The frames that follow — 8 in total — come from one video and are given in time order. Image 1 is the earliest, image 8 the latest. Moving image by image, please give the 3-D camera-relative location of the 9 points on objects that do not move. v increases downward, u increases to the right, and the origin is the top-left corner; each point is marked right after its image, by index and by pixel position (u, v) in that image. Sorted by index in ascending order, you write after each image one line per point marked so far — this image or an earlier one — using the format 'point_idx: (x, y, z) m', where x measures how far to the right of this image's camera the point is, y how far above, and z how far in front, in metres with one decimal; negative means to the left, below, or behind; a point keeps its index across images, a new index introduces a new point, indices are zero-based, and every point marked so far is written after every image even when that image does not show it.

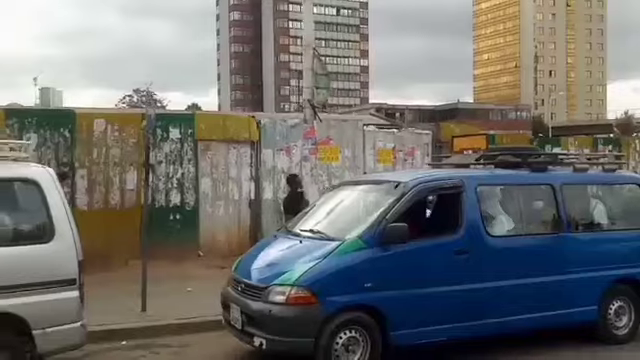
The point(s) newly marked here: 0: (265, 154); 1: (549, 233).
0: (-1.0, +0.5, +12.4) m
1: (+2.4, -0.6, +7.3) m
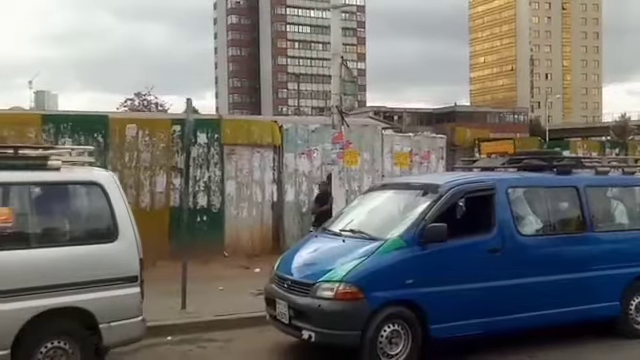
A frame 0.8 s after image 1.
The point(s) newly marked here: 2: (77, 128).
0: (-0.6, +0.4, +12.8) m
1: (+2.9, -0.6, +7.8) m
2: (-3.8, +0.8, +10.9) m
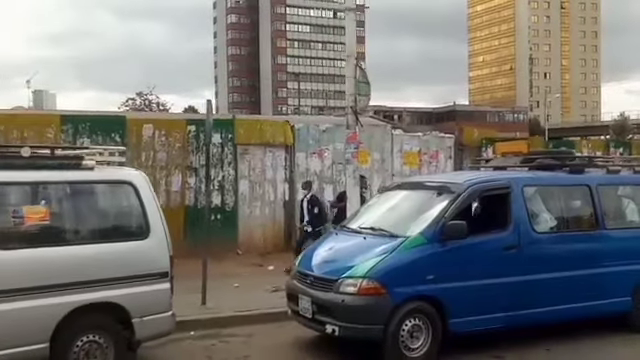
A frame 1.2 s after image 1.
0: (-0.4, +0.4, +13.0) m
1: (+3.1, -0.6, +8.0) m
2: (-3.6, +0.8, +11.1) m
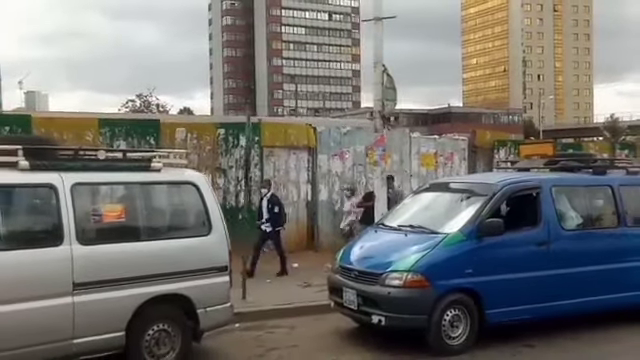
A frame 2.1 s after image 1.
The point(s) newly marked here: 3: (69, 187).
0: (0.0, +0.4, +13.5) m
1: (+3.6, -0.6, +8.5) m
2: (-3.1, +0.8, +11.5) m
3: (-2.2, -0.1, +6.1) m
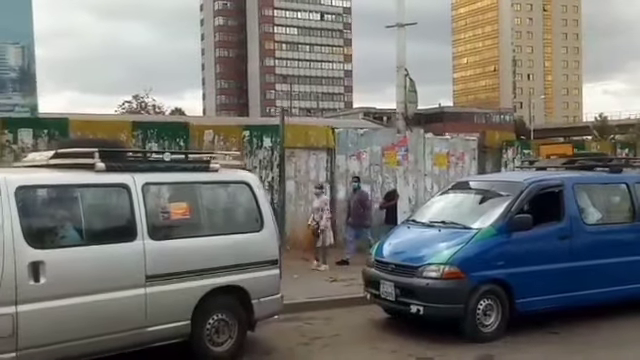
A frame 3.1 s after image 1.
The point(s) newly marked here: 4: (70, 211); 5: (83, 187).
0: (+0.4, +0.4, +14.0) m
1: (+4.0, -0.5, +9.1) m
2: (-2.7, +0.8, +12.0) m
3: (-1.7, -0.1, +6.6) m
4: (-2.2, -0.3, +6.1) m
5: (-2.1, -0.1, +6.3) m
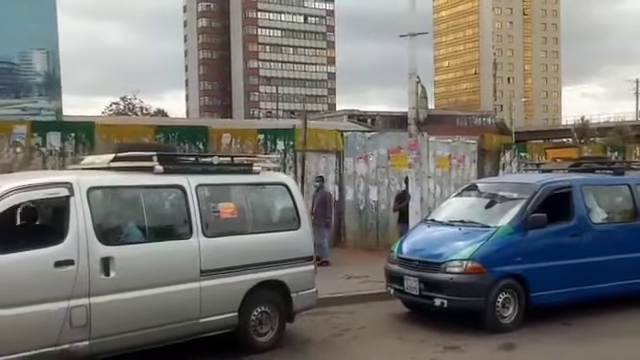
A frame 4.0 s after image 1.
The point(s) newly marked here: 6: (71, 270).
0: (+0.6, +0.4, +14.6) m
1: (+4.4, -0.6, +9.8) m
2: (-2.5, +0.8, +12.5) m
3: (-1.3, -0.1, +7.1) m
4: (-1.8, -0.3, +6.6) m
5: (-1.7, -0.1, +6.8) m
6: (-2.2, -0.8, +6.0) m
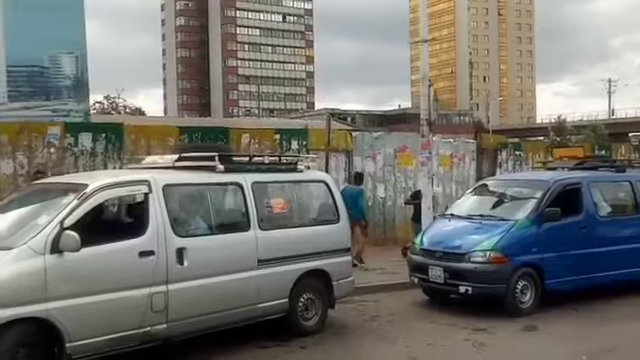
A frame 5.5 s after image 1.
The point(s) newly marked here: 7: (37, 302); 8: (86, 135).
0: (+0.8, +0.4, +15.3) m
1: (+4.8, -0.5, +10.6) m
2: (-2.2, +0.8, +13.1) m
3: (-0.8, 0.0, +7.8) m
4: (-1.3, -0.3, +7.2) m
5: (-1.2, -0.1, +7.4) m
6: (-1.6, -0.8, +6.6) m
7: (-2.4, -1.0, +5.8) m
8: (-4.1, +0.8, +12.0) m
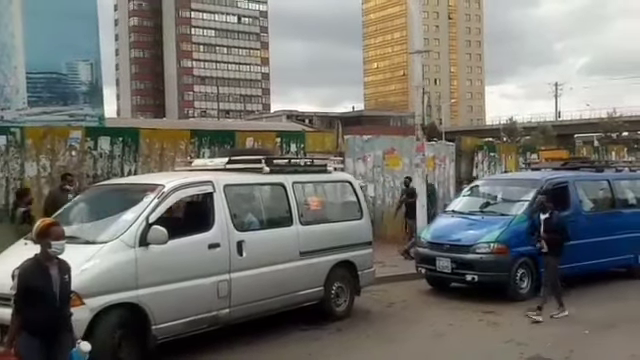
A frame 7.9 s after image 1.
0: (+0.7, +0.4, +16.3) m
1: (+5.0, -0.5, +11.9) m
2: (-2.1, +0.8, +13.8) m
3: (-0.4, -0.1, +8.6) m
4: (-0.8, -0.3, +8.1) m
5: (-0.7, -0.1, +8.2) m
6: (-1.1, -0.8, +7.4) m
7: (-1.8, -1.0, +6.6) m
8: (-3.9, +0.8, +12.6) m
